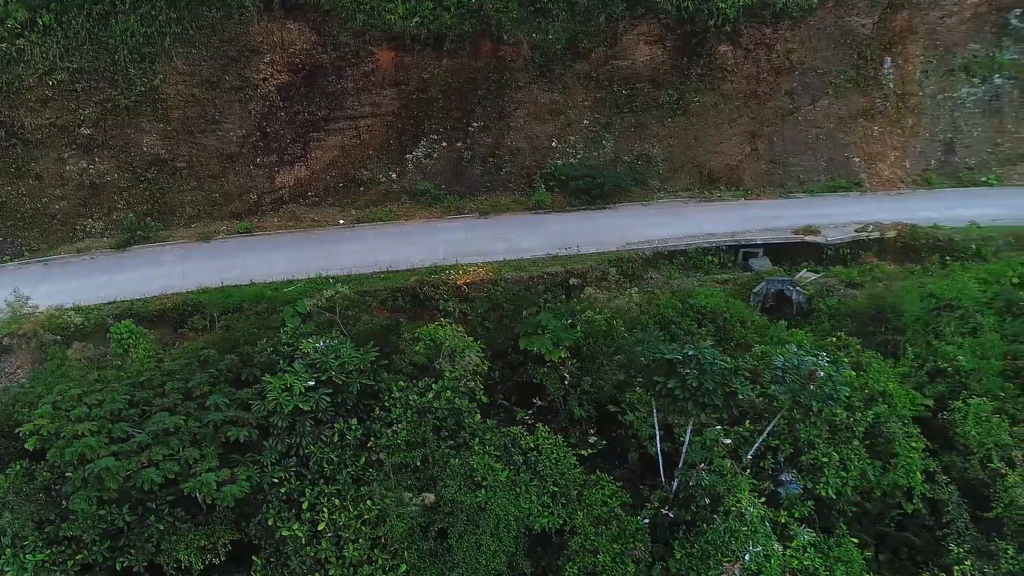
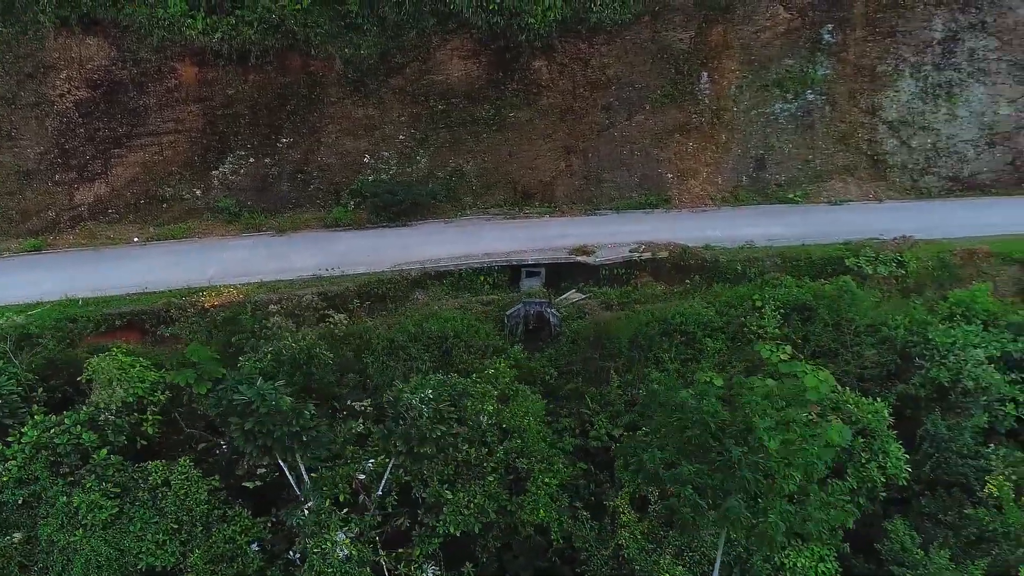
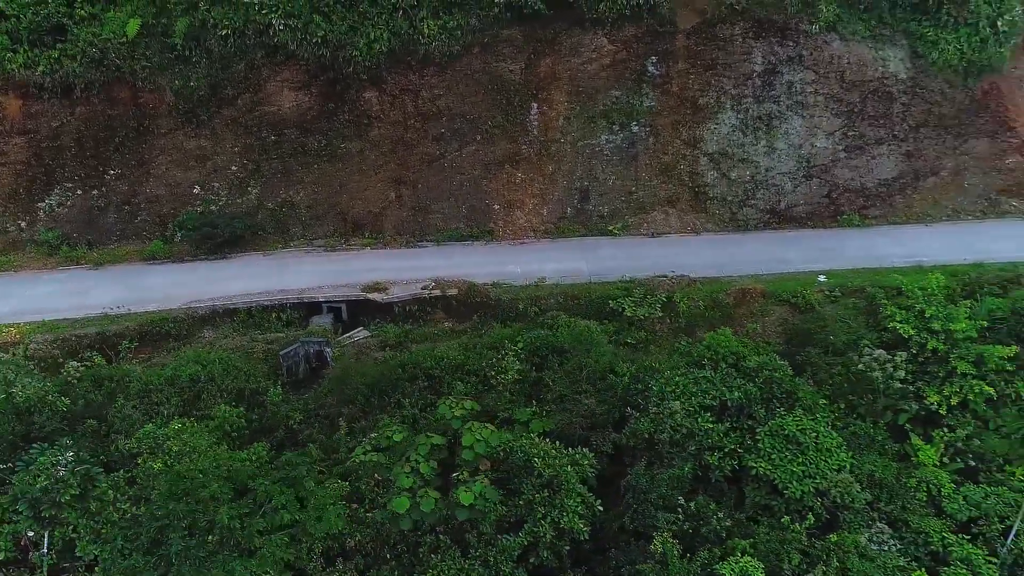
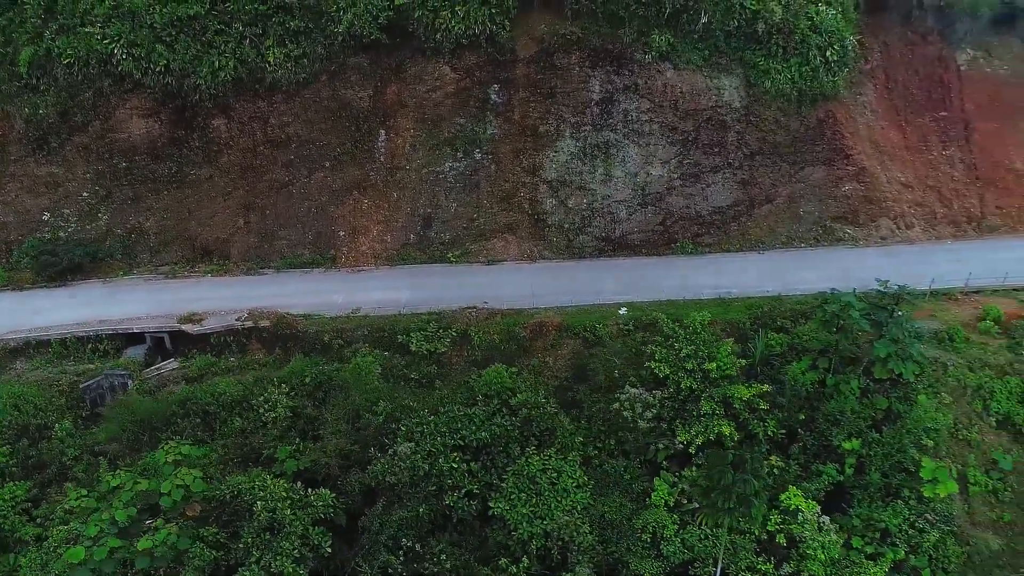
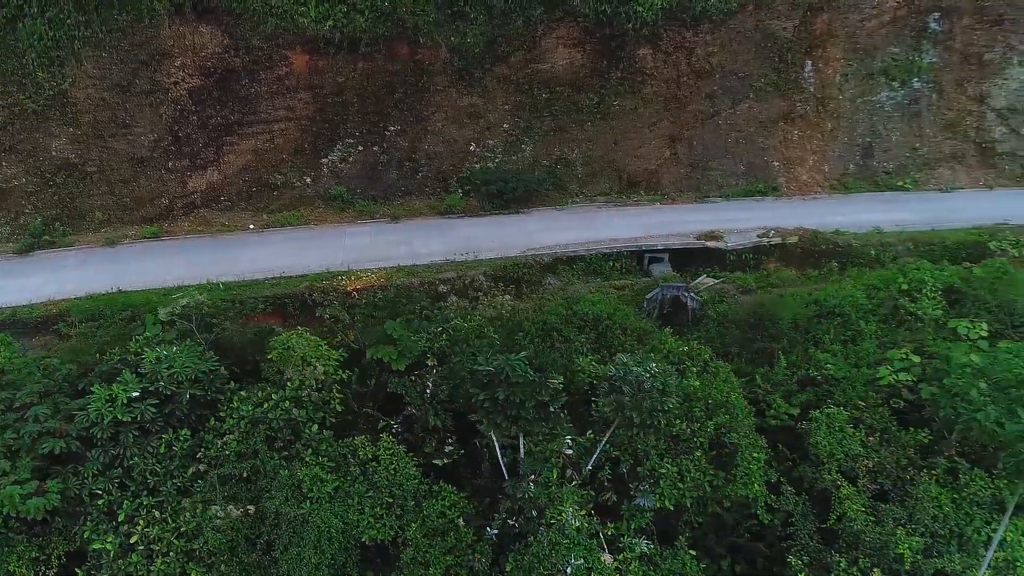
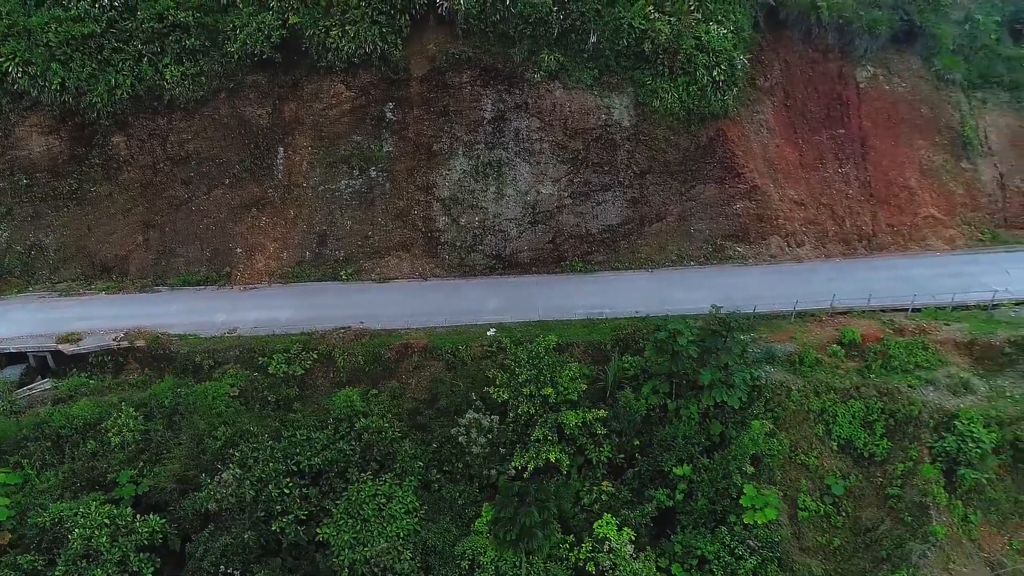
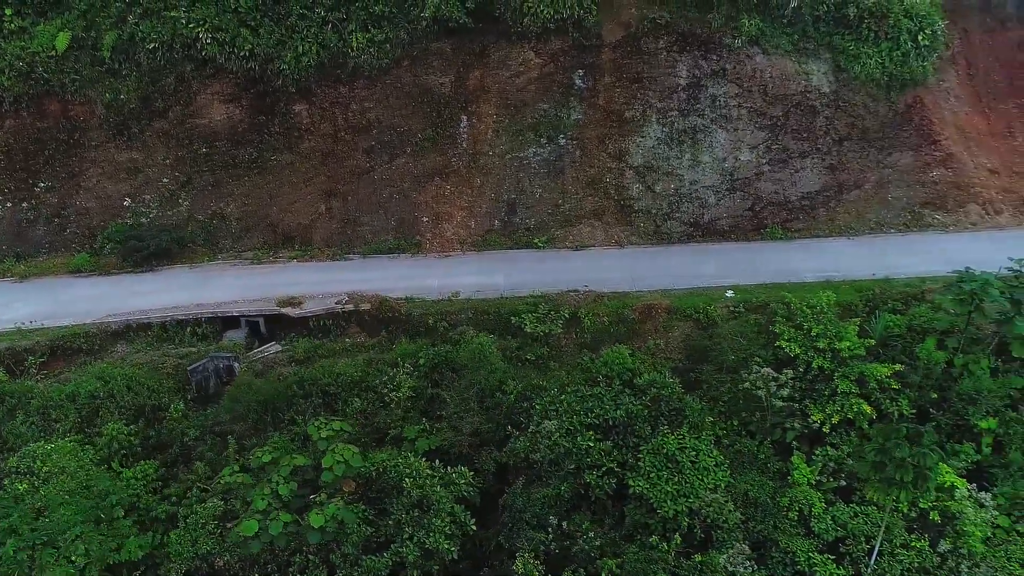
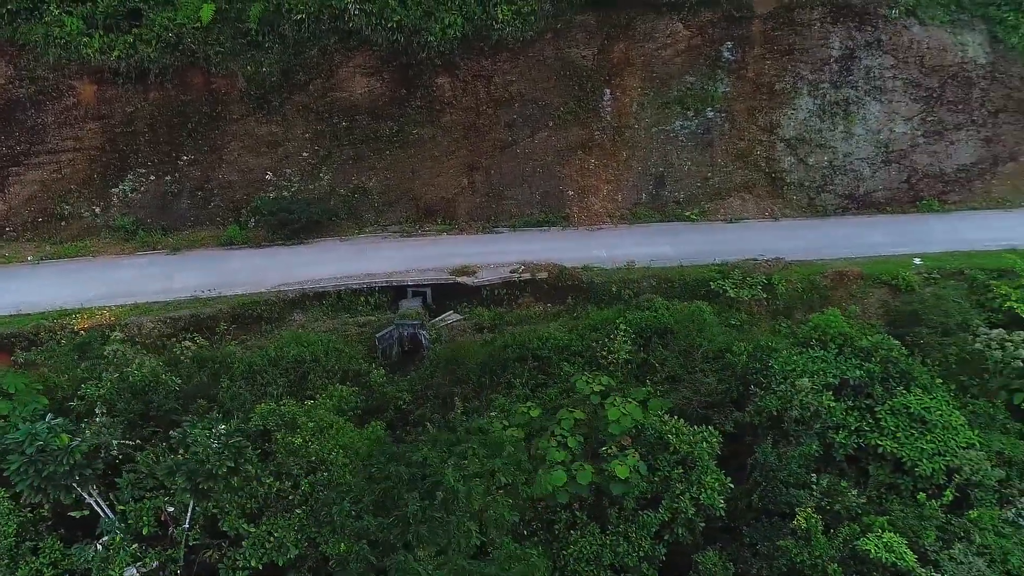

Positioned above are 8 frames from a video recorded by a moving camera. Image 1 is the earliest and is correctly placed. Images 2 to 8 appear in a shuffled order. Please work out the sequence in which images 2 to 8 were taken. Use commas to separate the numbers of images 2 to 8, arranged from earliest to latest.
5, 2, 8, 3, 7, 4, 6
